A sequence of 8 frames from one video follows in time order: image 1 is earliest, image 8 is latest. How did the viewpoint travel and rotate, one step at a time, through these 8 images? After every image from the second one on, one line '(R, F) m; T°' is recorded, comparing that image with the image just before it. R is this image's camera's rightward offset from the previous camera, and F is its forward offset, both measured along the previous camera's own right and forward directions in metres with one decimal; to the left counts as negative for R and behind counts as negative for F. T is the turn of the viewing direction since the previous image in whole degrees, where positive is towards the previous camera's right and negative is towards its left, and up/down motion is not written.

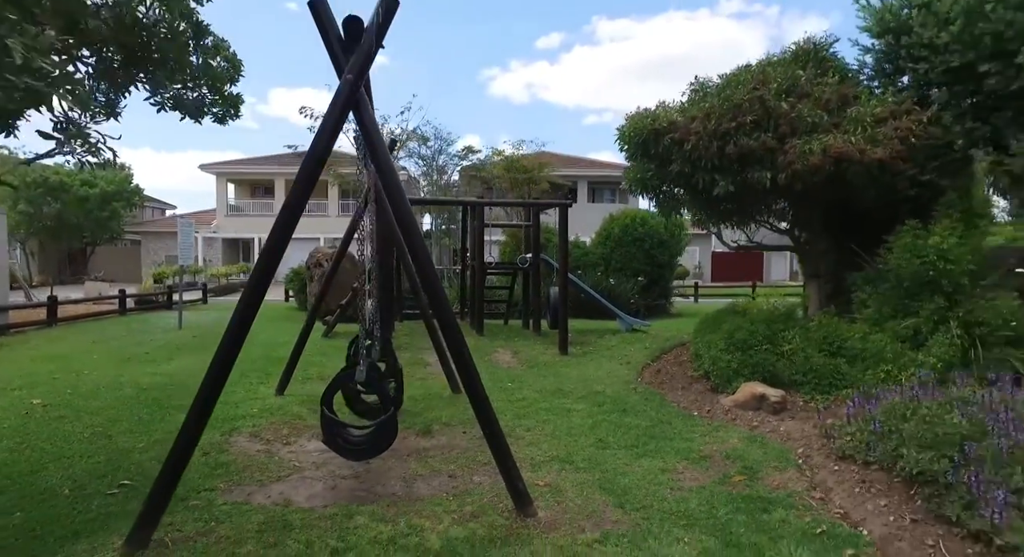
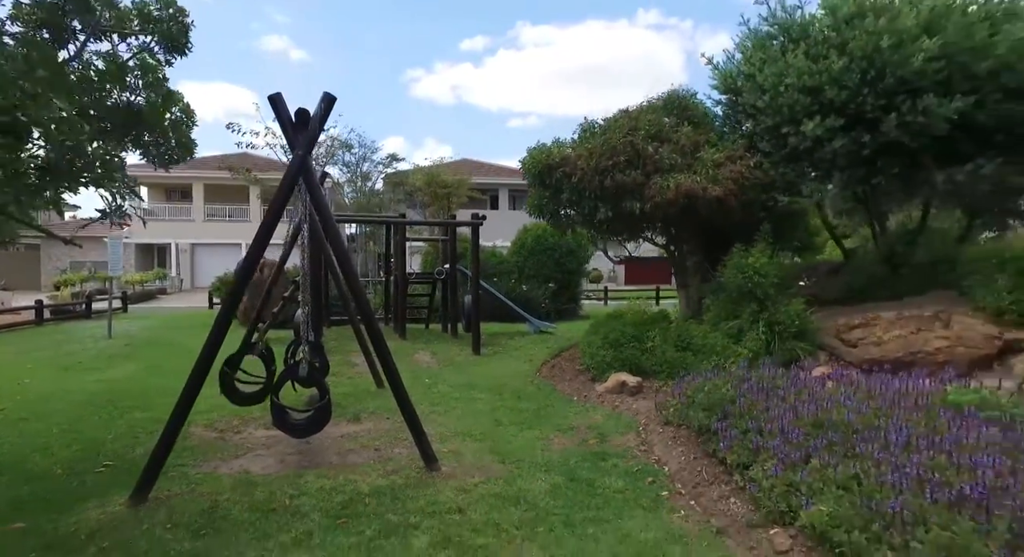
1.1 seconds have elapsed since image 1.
(+0.1, -1.1) m; +7°
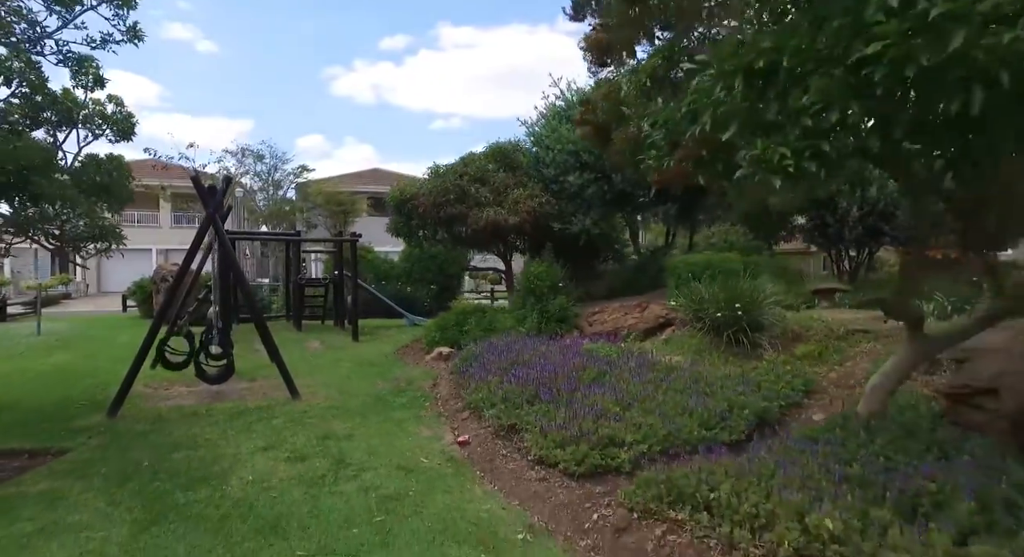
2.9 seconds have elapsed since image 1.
(+1.0, -2.9) m; +7°
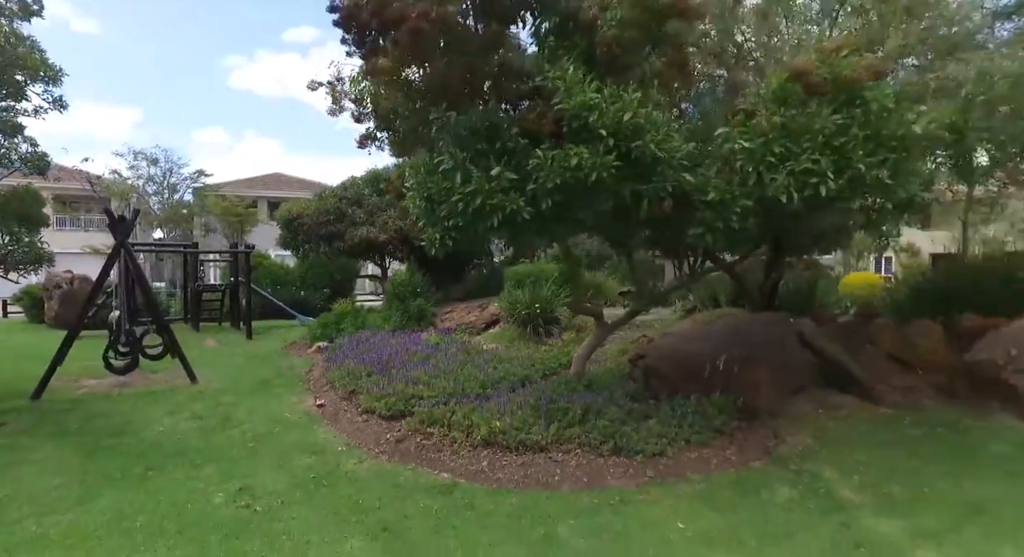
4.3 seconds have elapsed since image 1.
(+0.9, -2.3) m; +8°
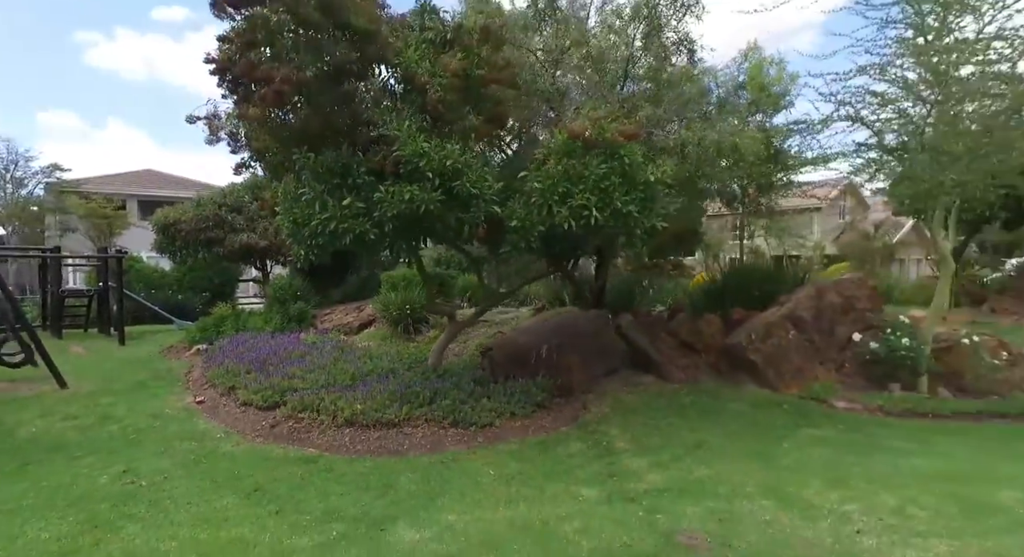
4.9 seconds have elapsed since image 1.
(+0.4, -1.2) m; +10°
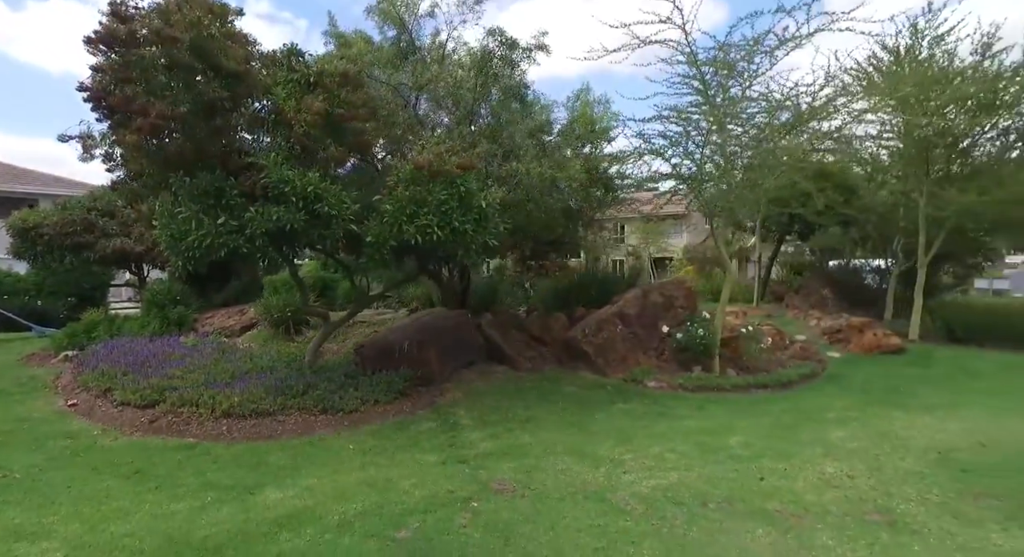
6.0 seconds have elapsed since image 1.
(+0.4, -1.1) m; +10°
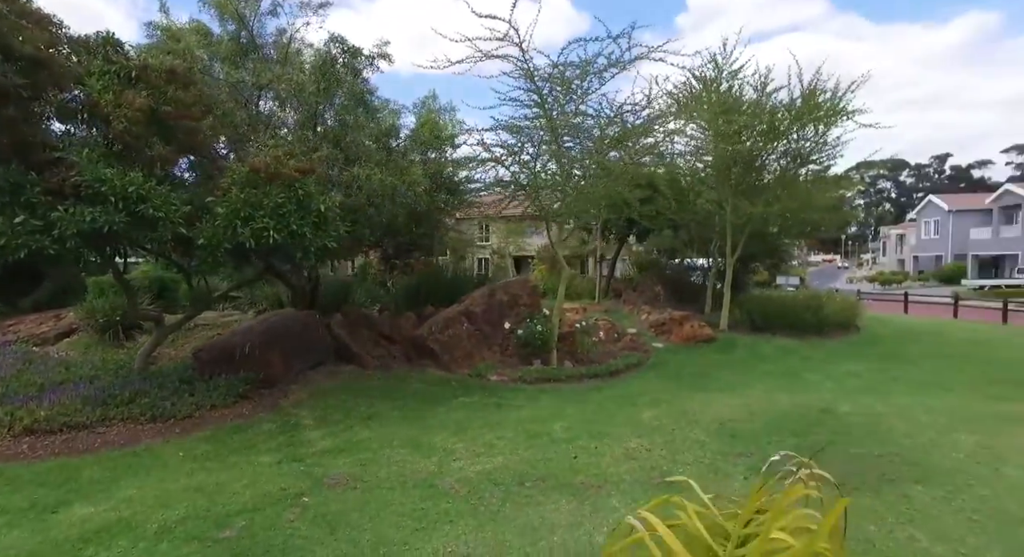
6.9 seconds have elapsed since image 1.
(+0.4, -0.4) m; +12°
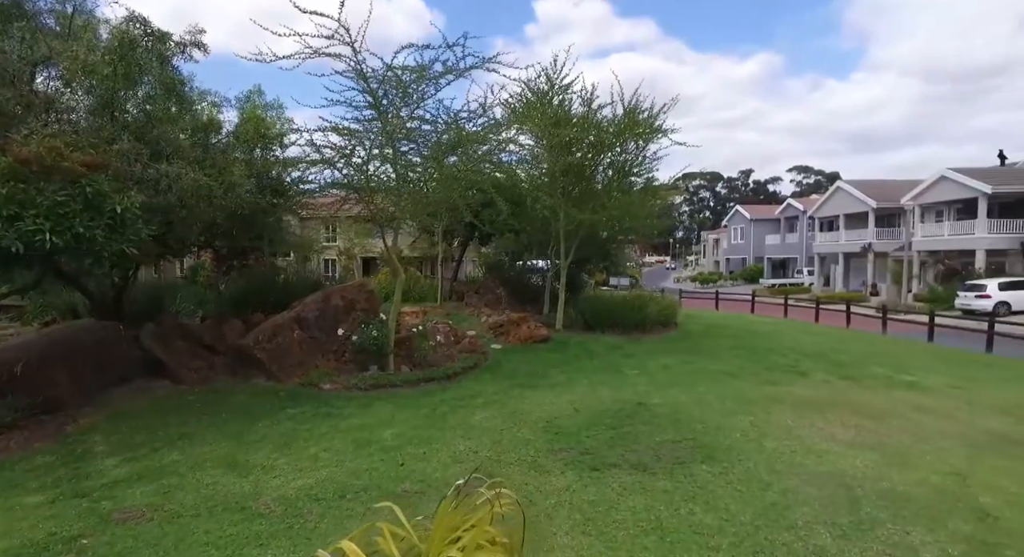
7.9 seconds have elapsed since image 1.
(+0.3, -0.1) m; +14°
